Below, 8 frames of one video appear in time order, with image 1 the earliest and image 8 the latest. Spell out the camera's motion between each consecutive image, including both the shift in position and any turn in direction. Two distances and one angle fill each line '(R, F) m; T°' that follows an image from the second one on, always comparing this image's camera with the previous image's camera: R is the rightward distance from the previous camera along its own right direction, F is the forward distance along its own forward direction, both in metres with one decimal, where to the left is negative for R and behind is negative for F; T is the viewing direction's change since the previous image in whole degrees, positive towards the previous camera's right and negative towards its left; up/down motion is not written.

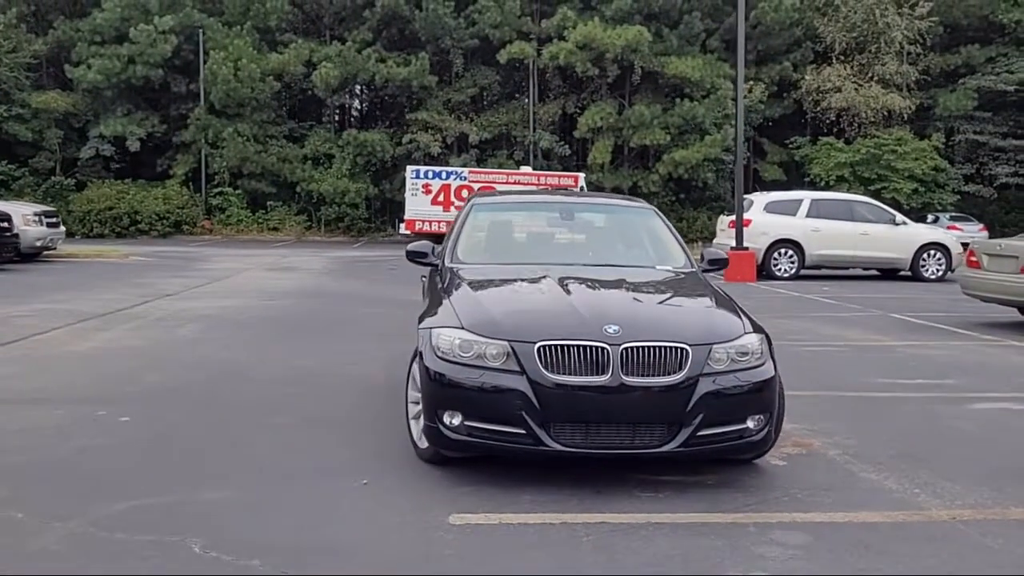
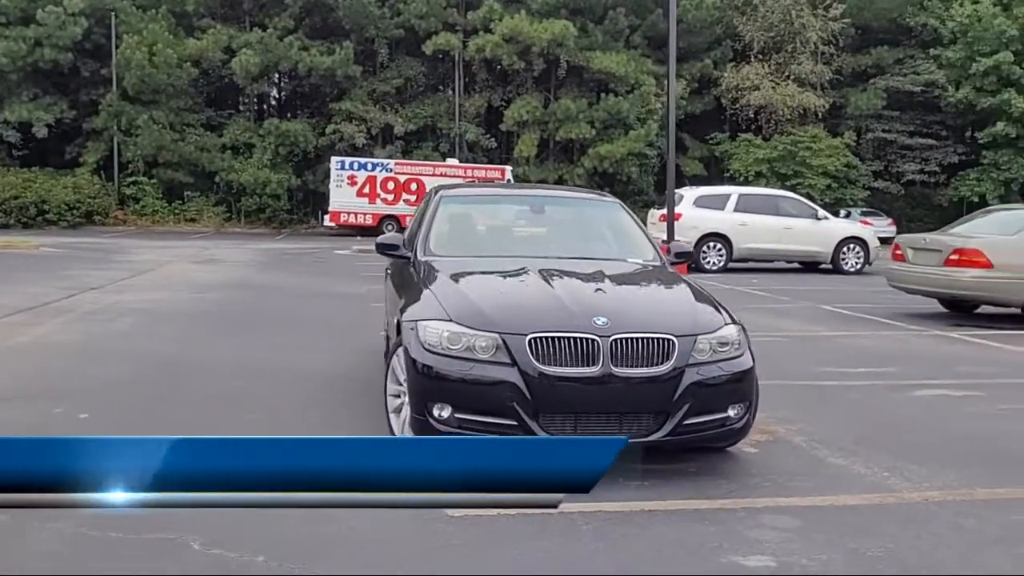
(-0.4, 0.0) m; +5°
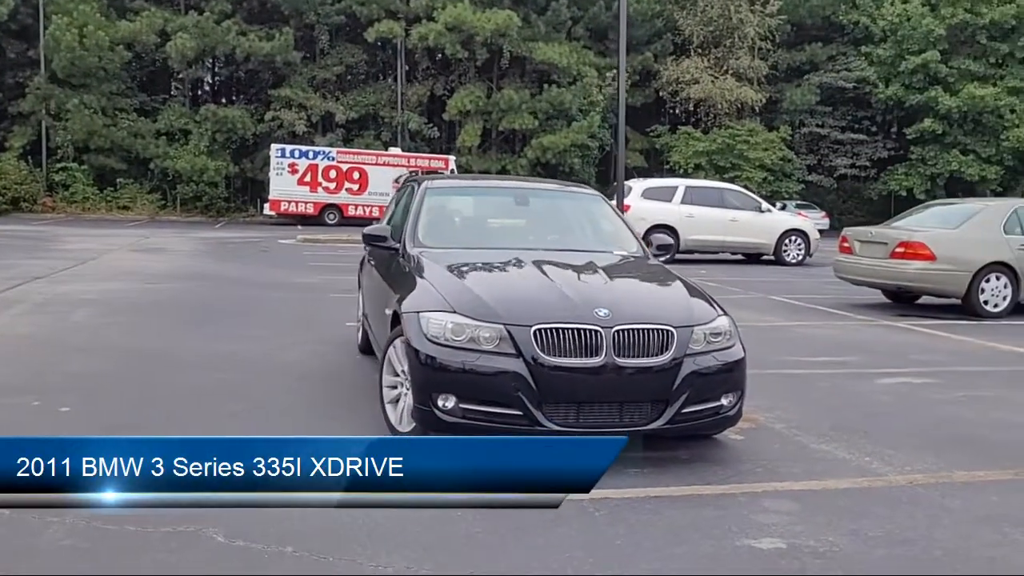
(-0.4, -0.1) m; +4°
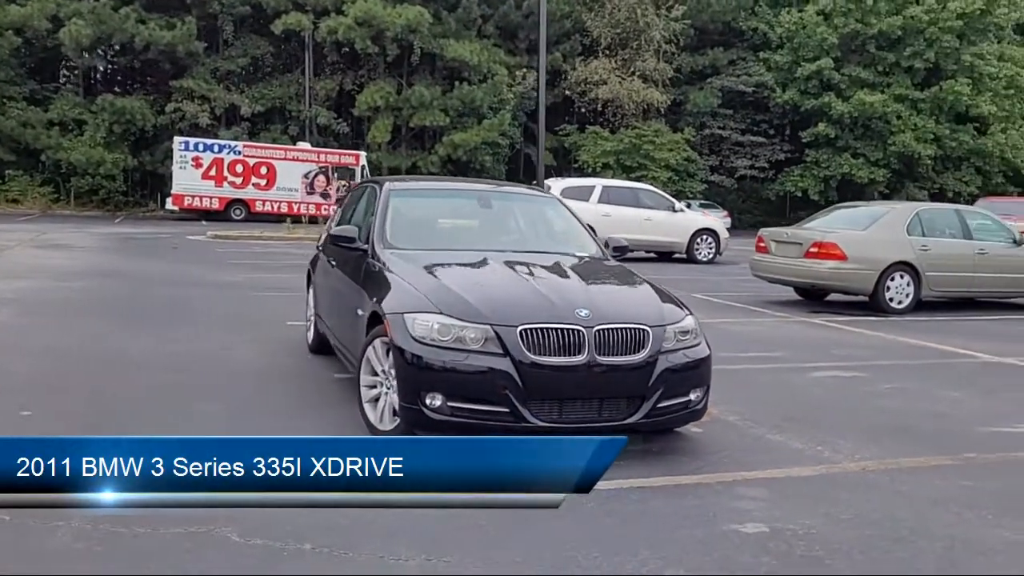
(-0.5, -0.2) m; +6°
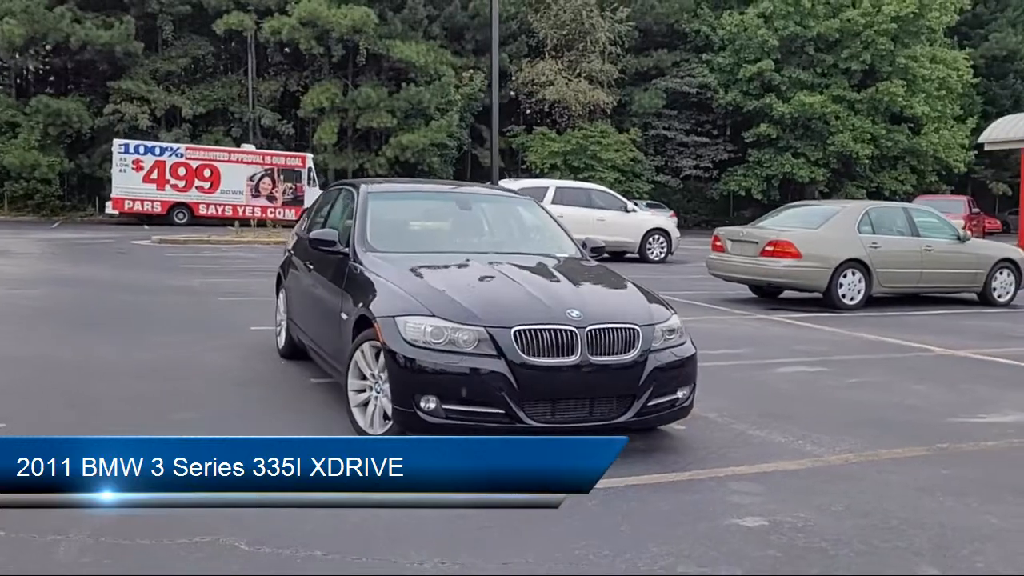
(-0.3, 0.0) m; +4°
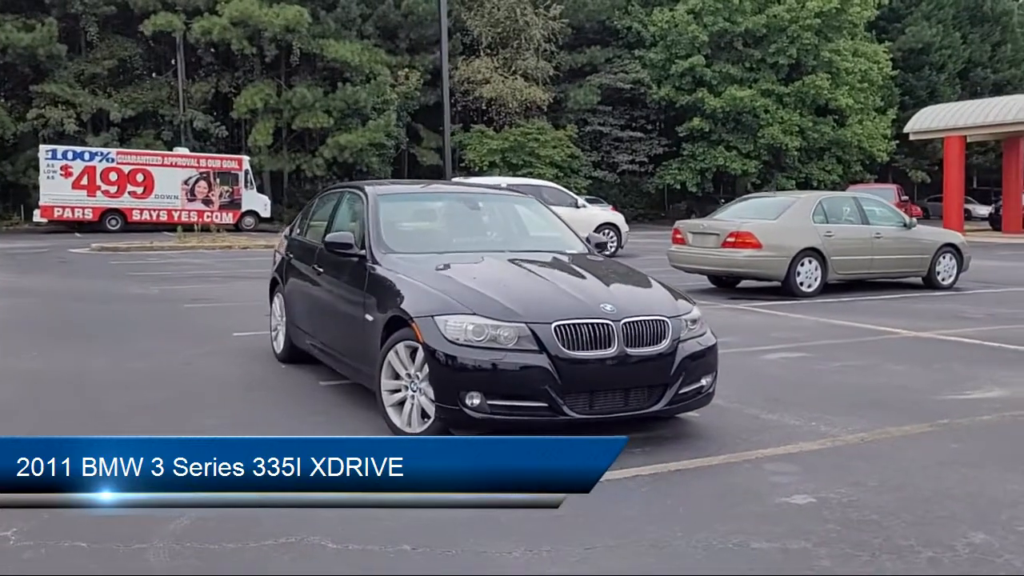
(-0.6, -0.1) m; +4°
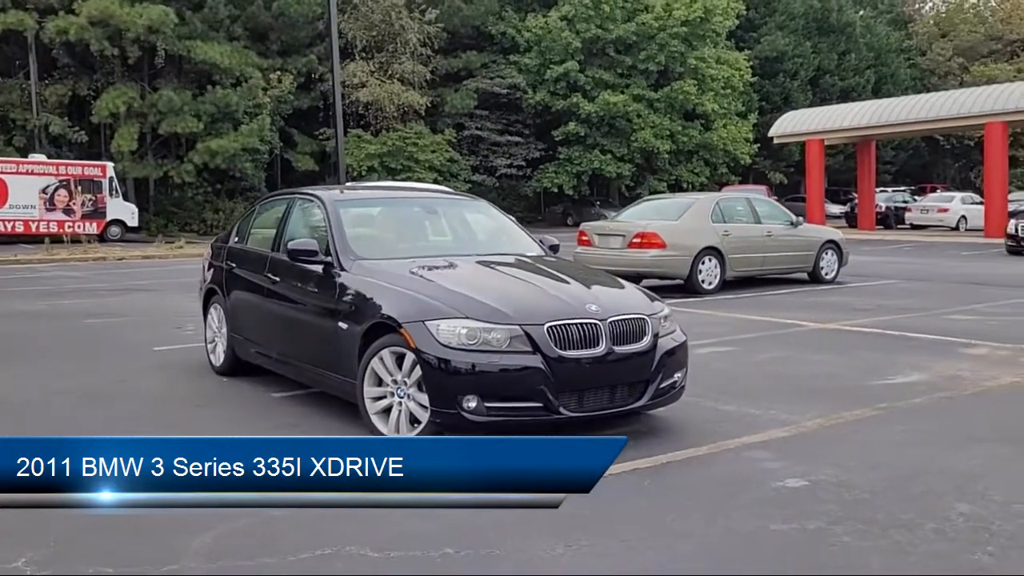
(-0.7, 0.0) m; +8°
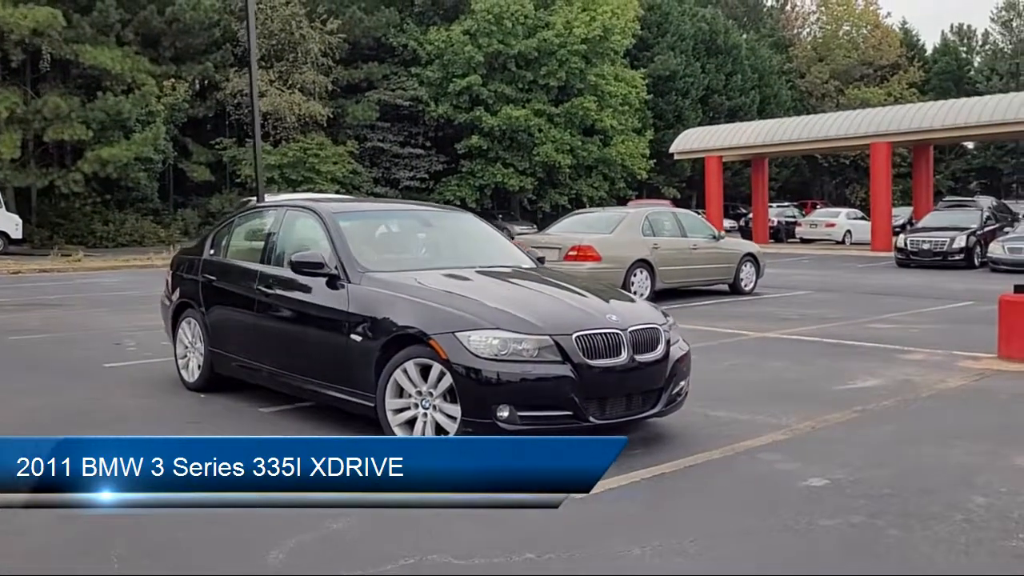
(-0.9, 0.0) m; +7°
